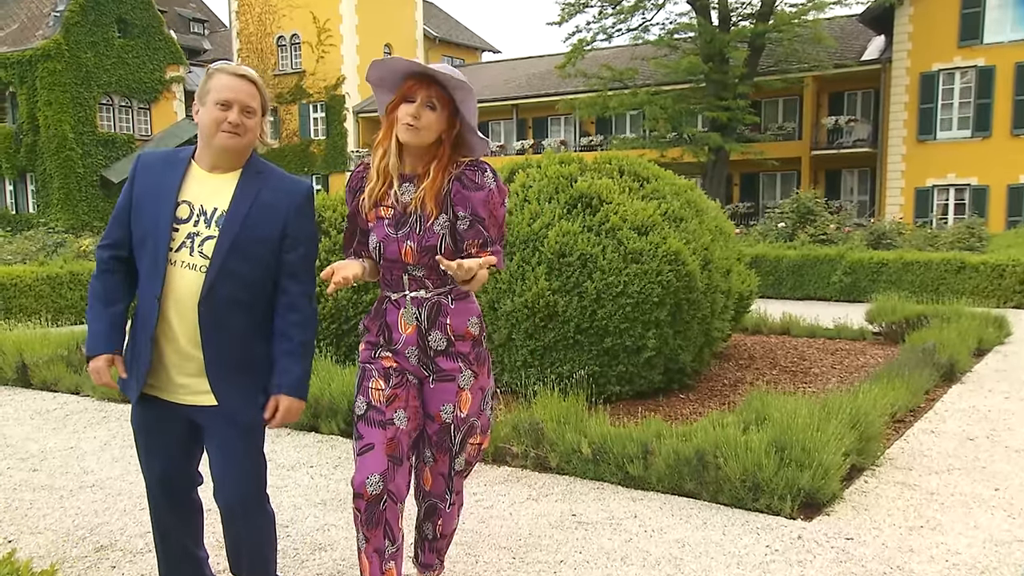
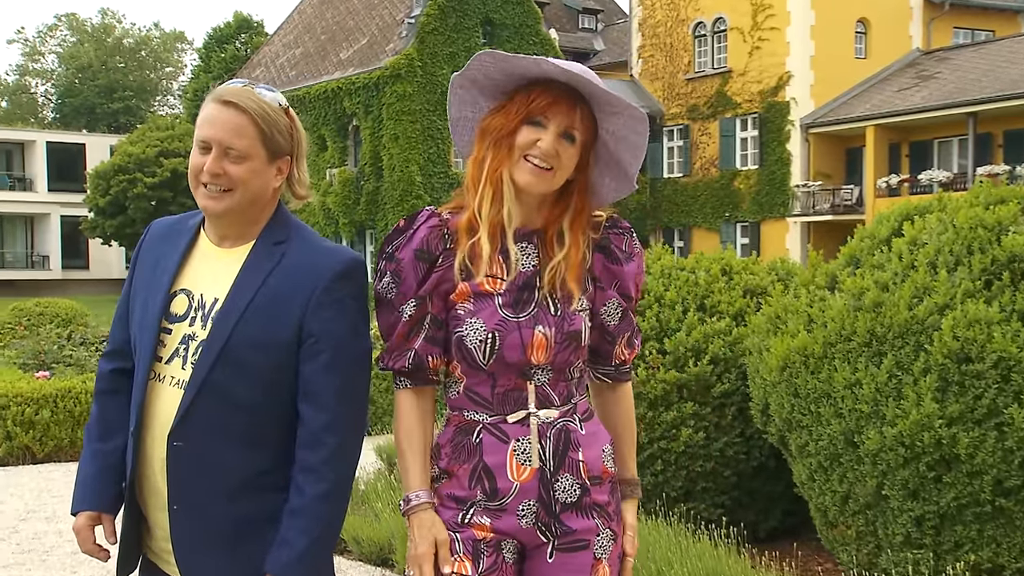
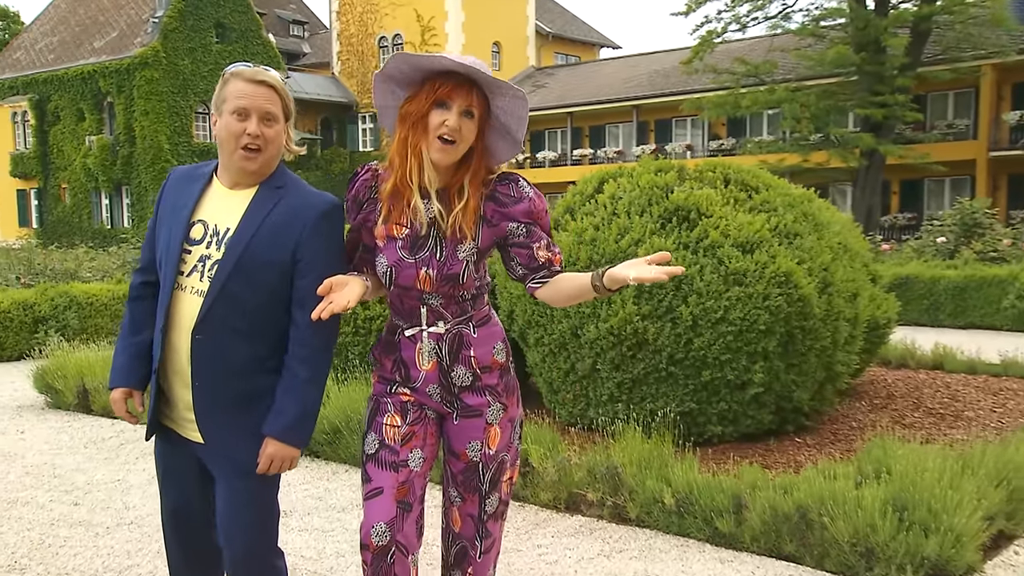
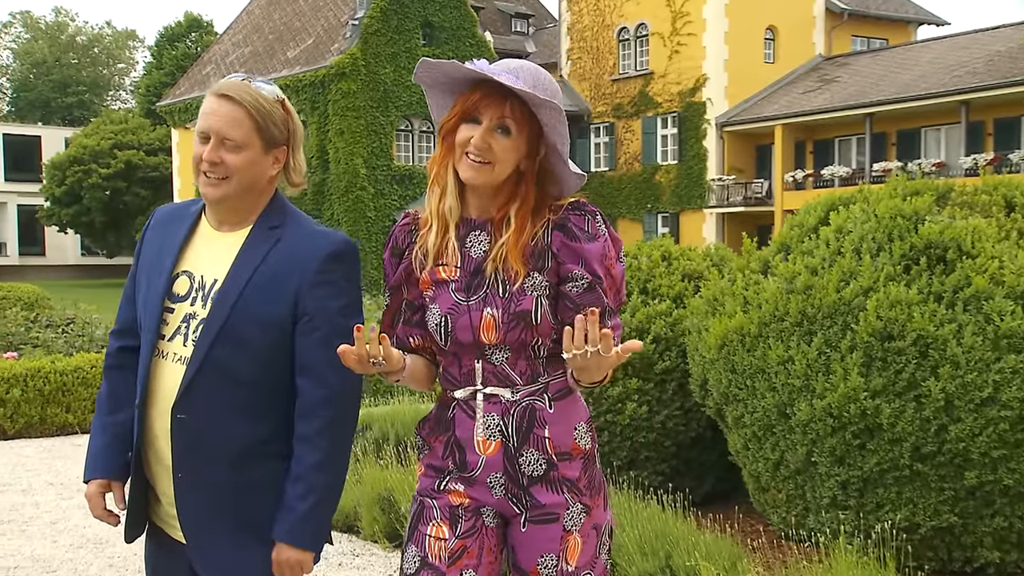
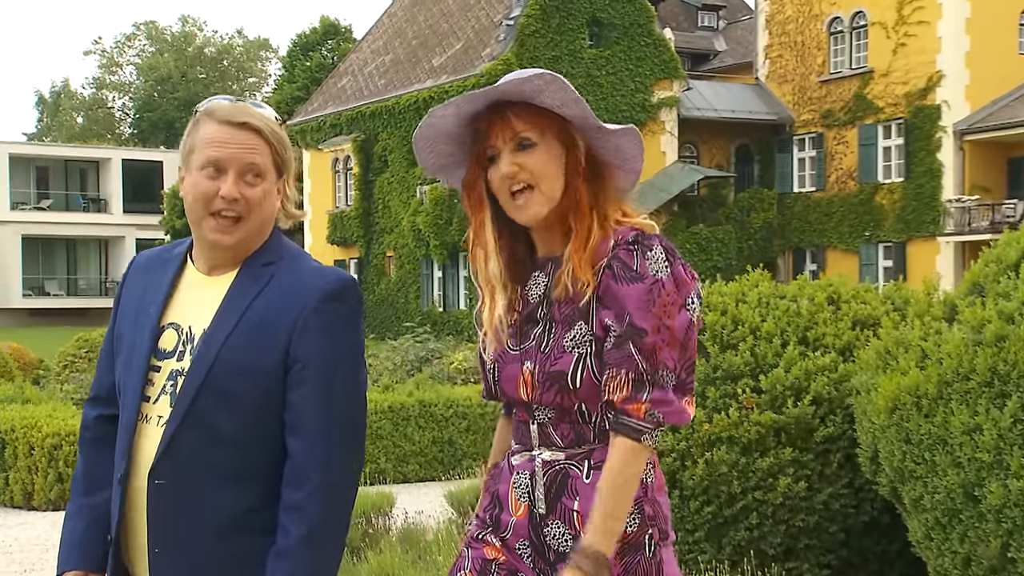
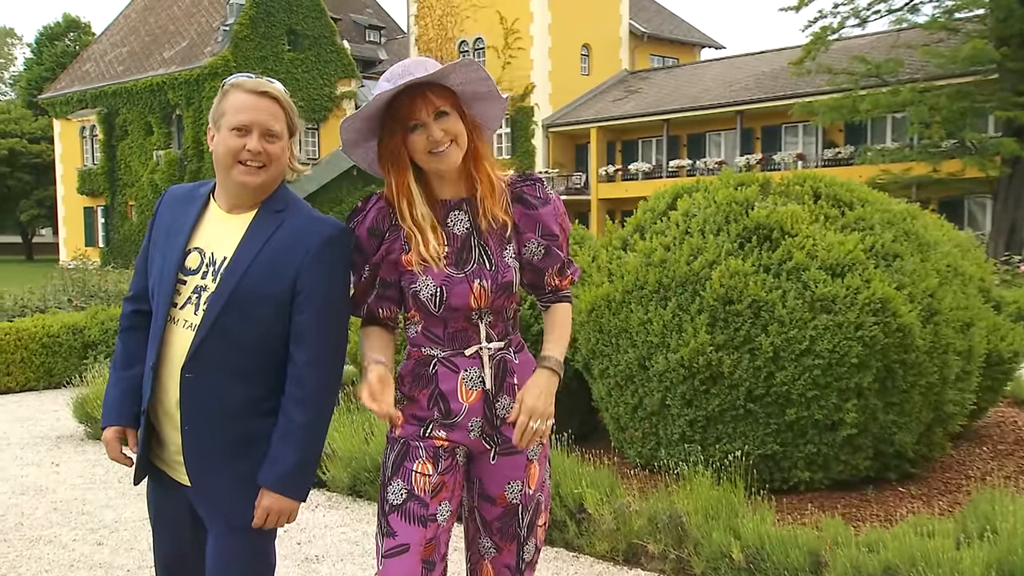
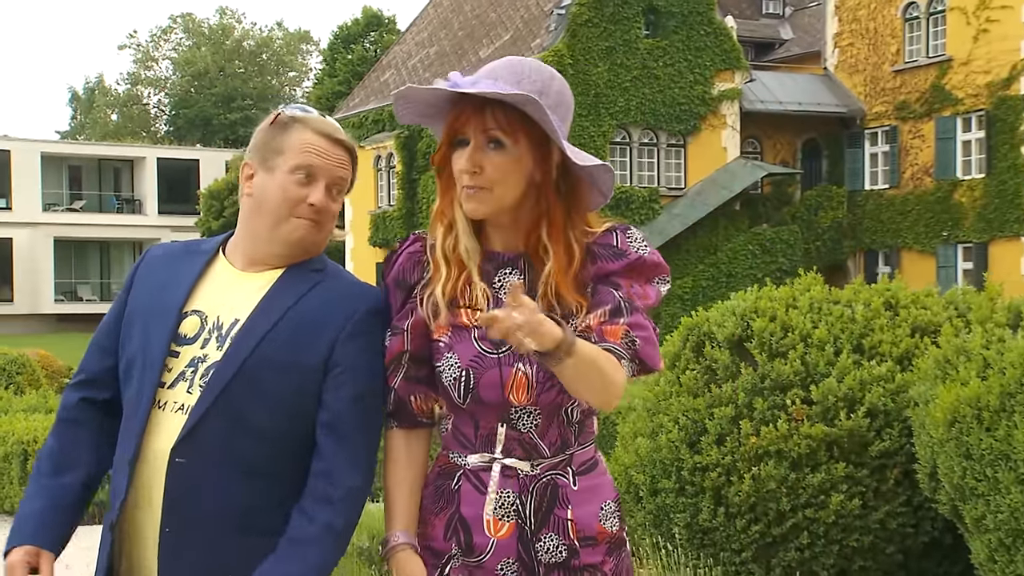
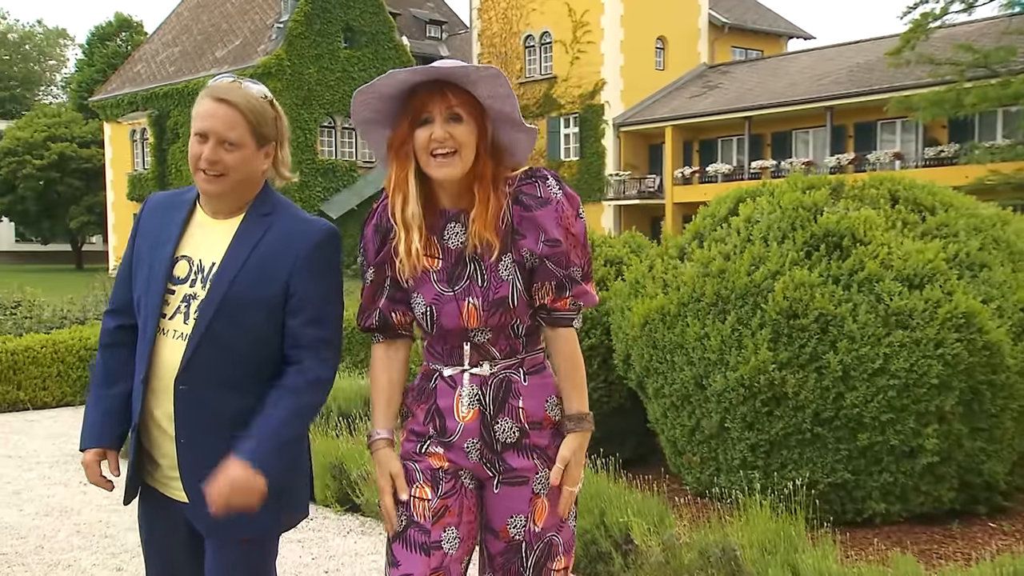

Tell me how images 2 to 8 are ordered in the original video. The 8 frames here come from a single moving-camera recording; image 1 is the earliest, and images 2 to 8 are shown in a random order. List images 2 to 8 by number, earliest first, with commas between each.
3, 6, 8, 4, 2, 5, 7
